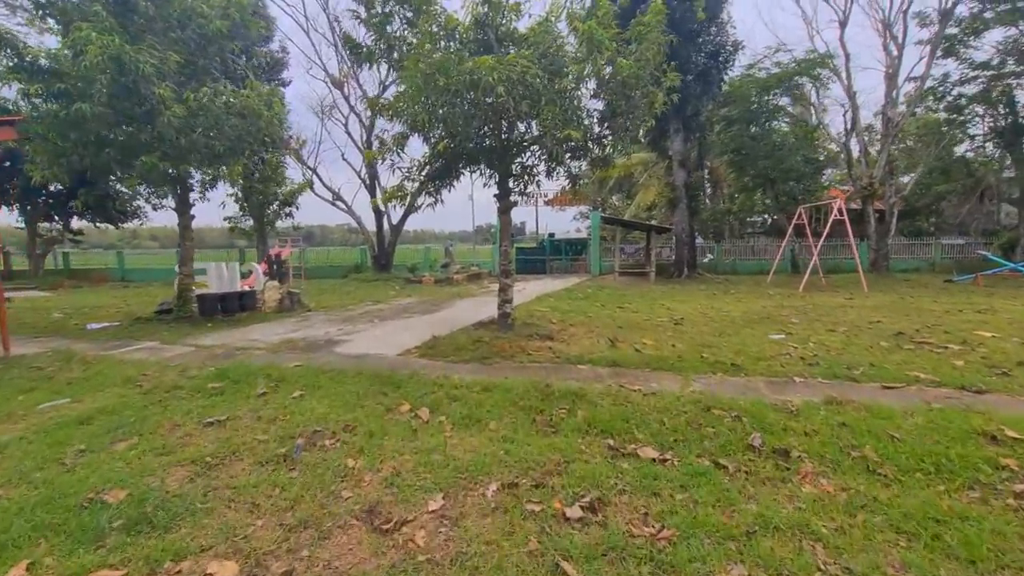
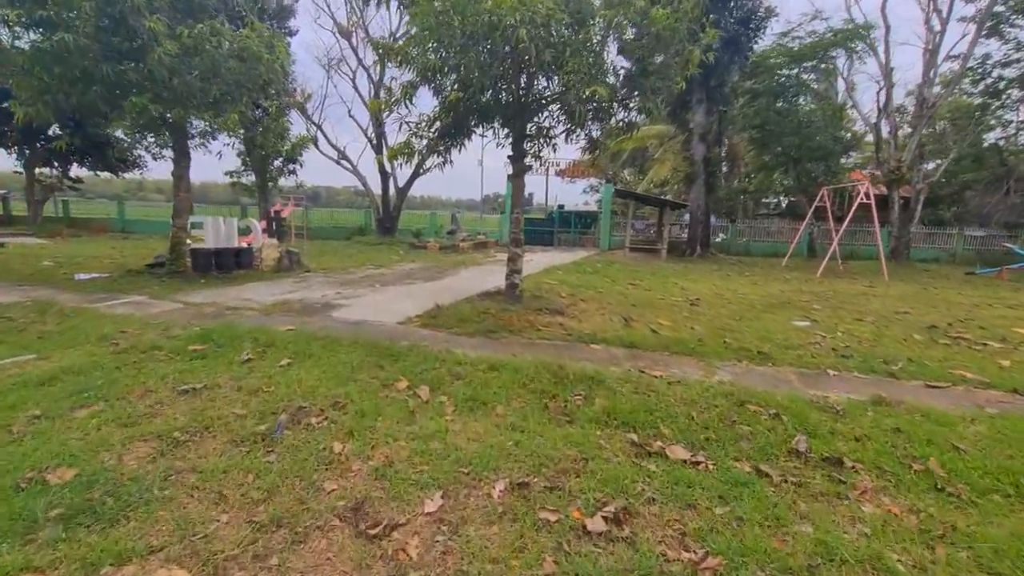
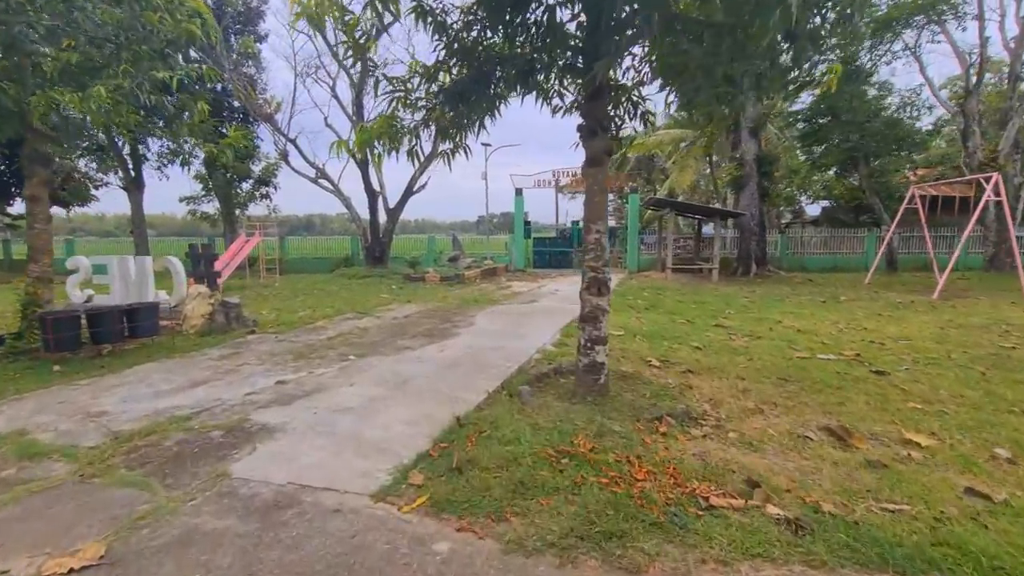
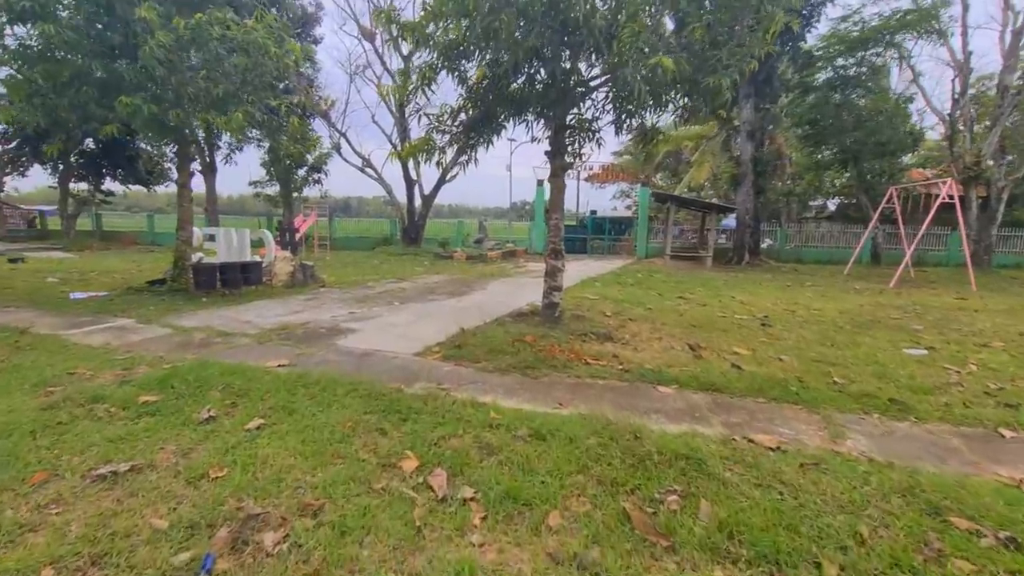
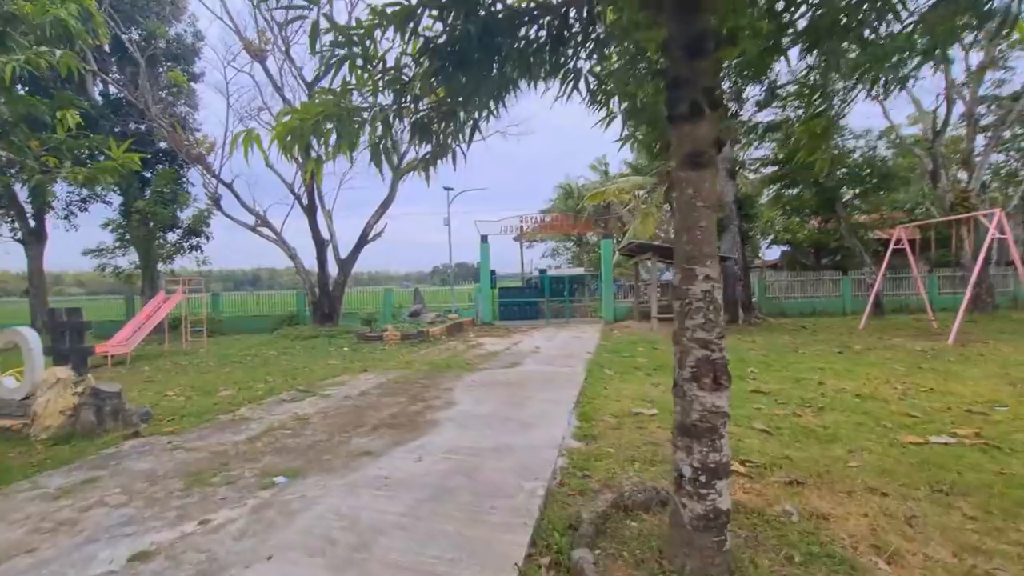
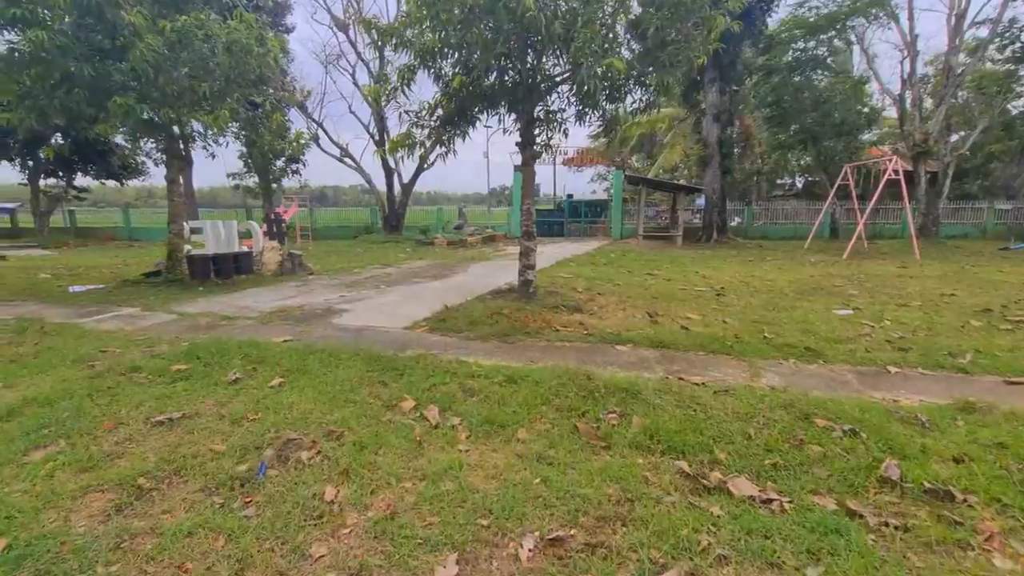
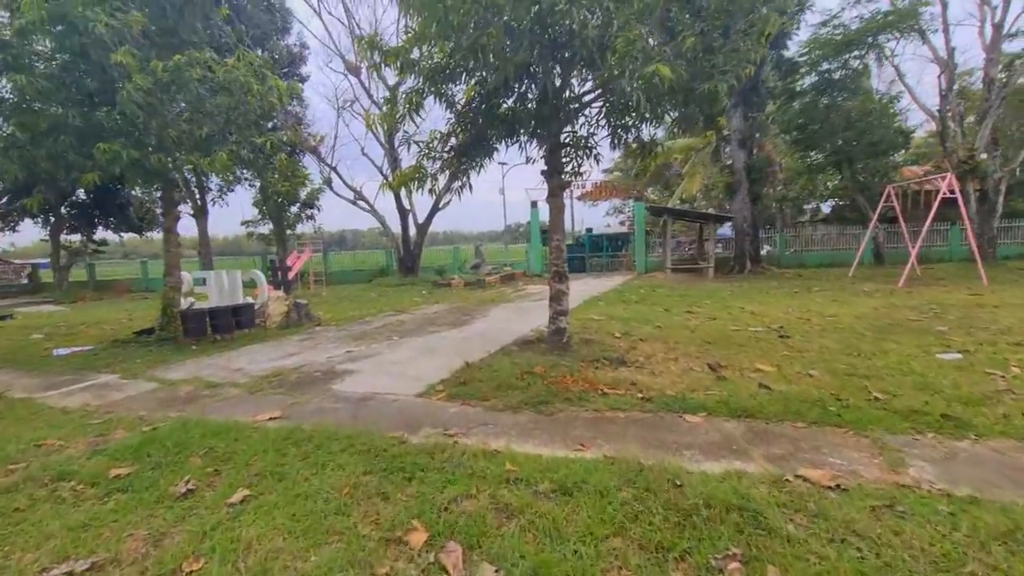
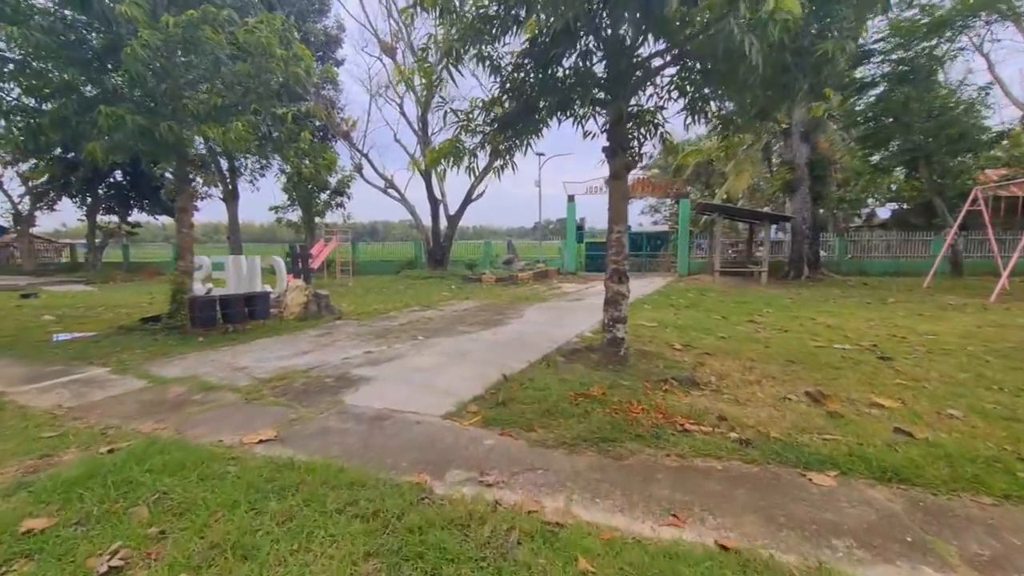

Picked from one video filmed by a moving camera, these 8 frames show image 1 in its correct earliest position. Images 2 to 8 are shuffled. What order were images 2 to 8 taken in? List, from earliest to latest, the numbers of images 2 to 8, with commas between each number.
2, 6, 4, 7, 8, 3, 5
